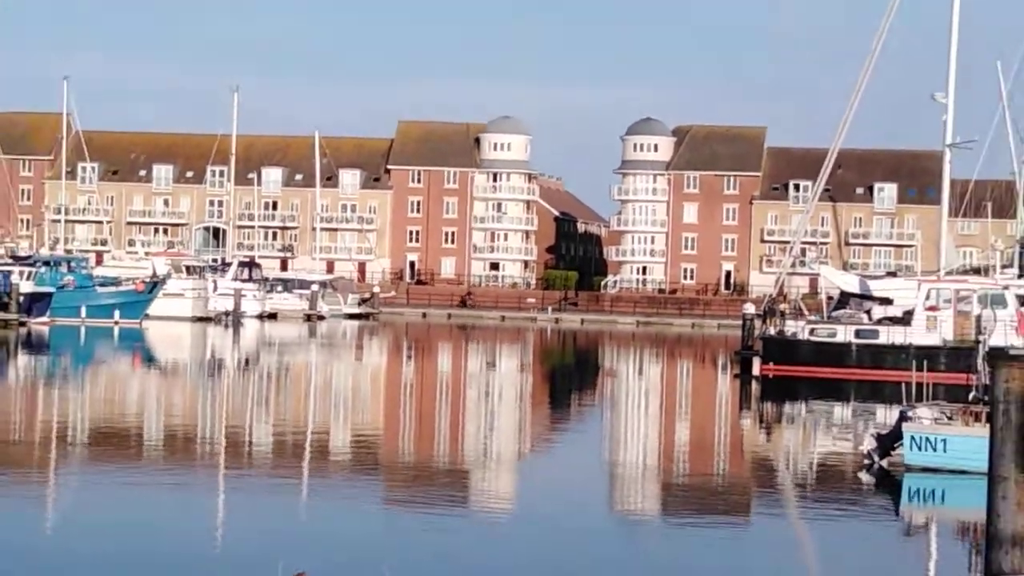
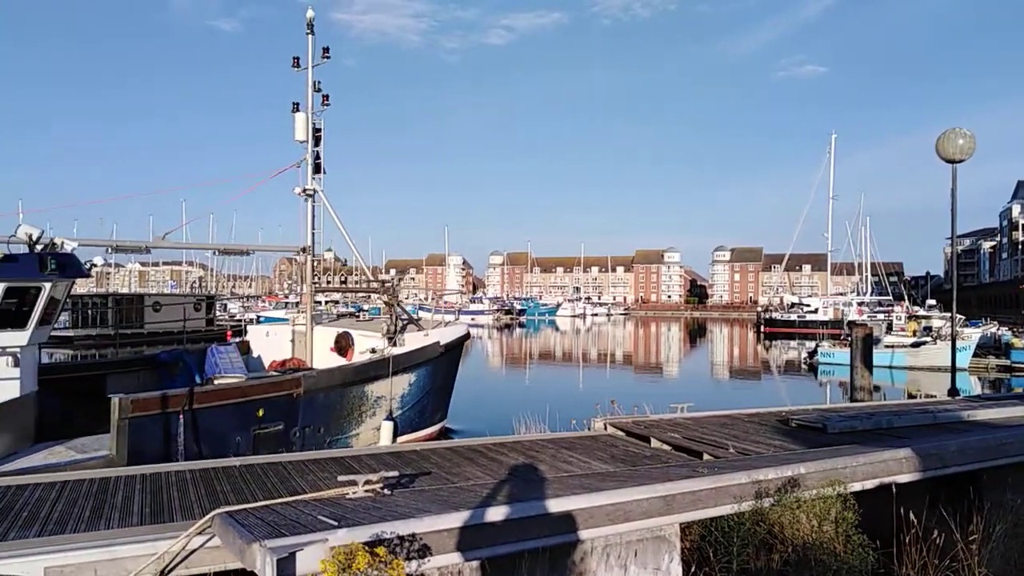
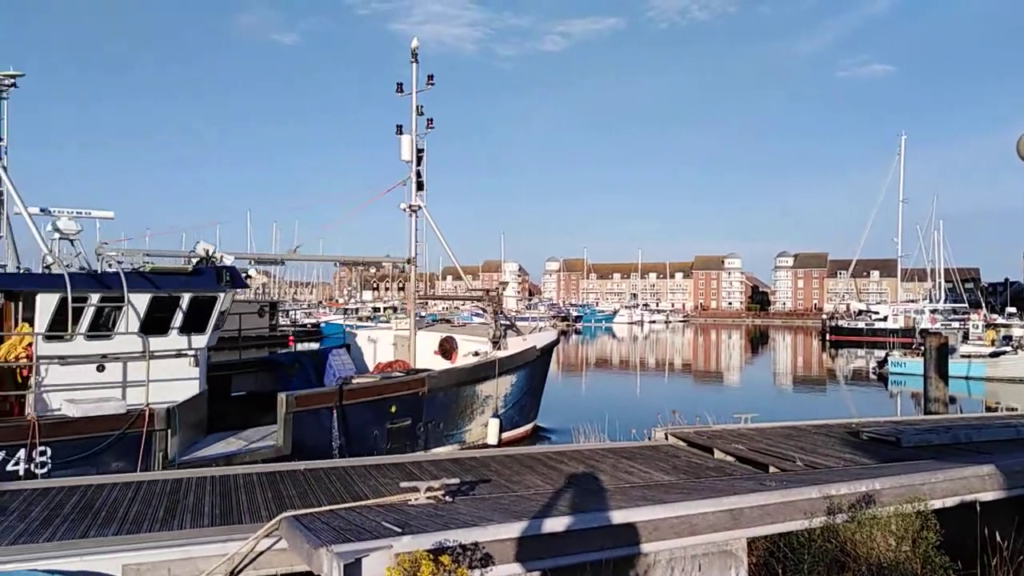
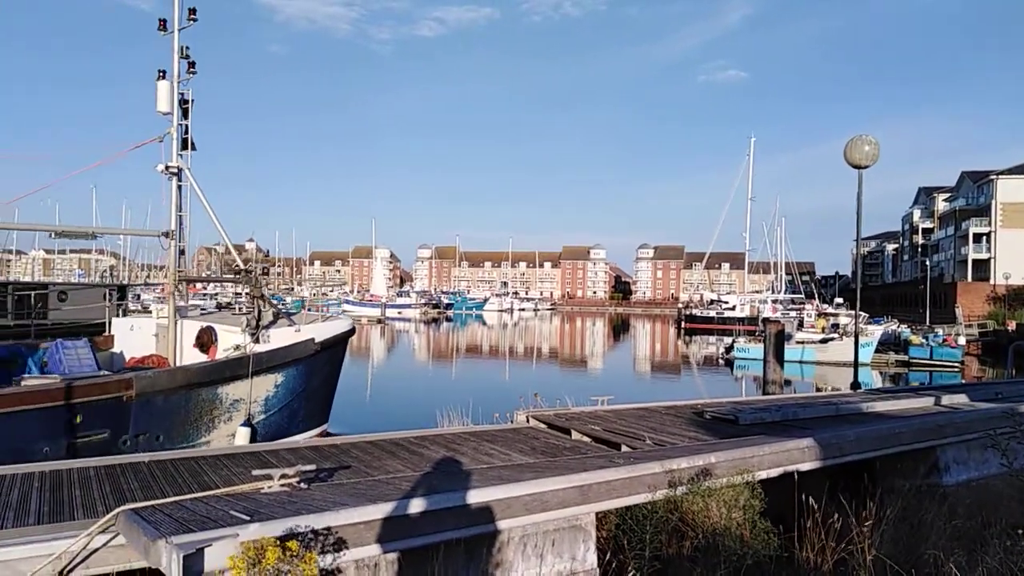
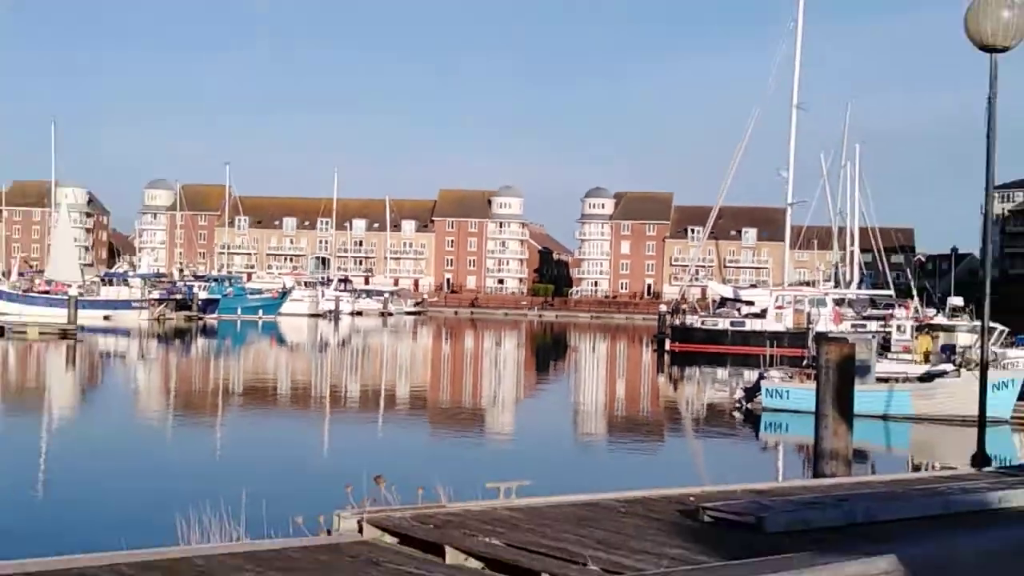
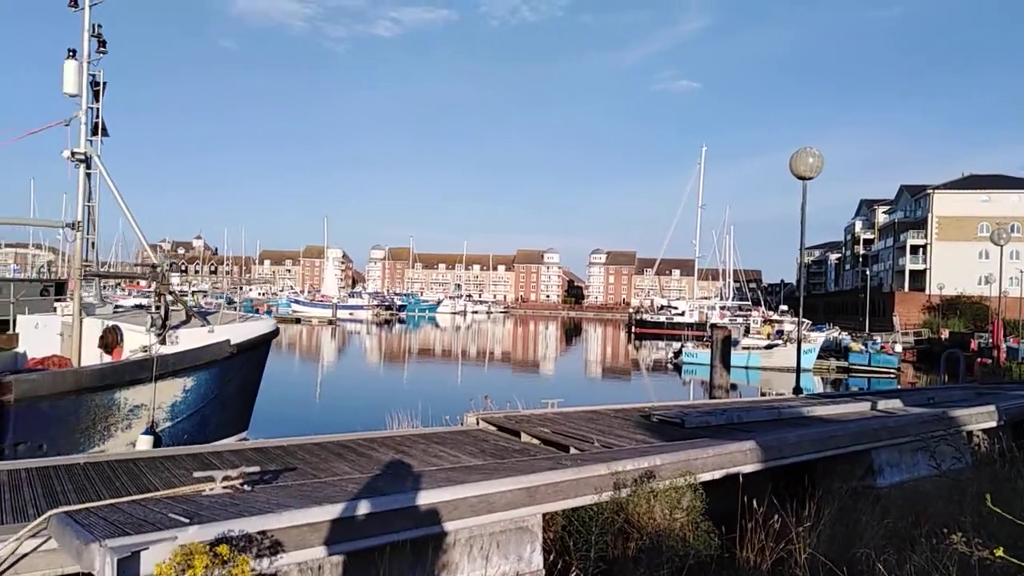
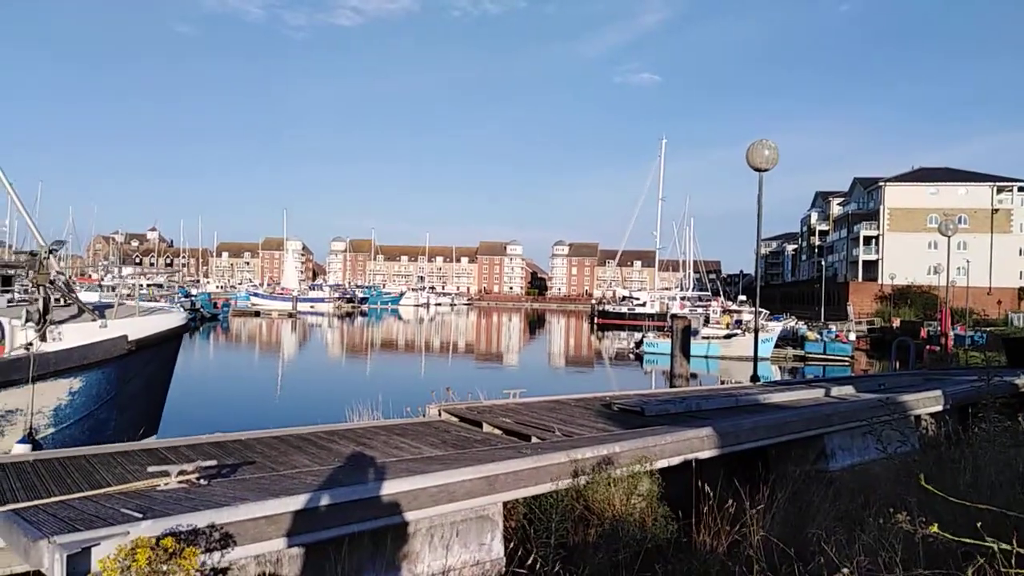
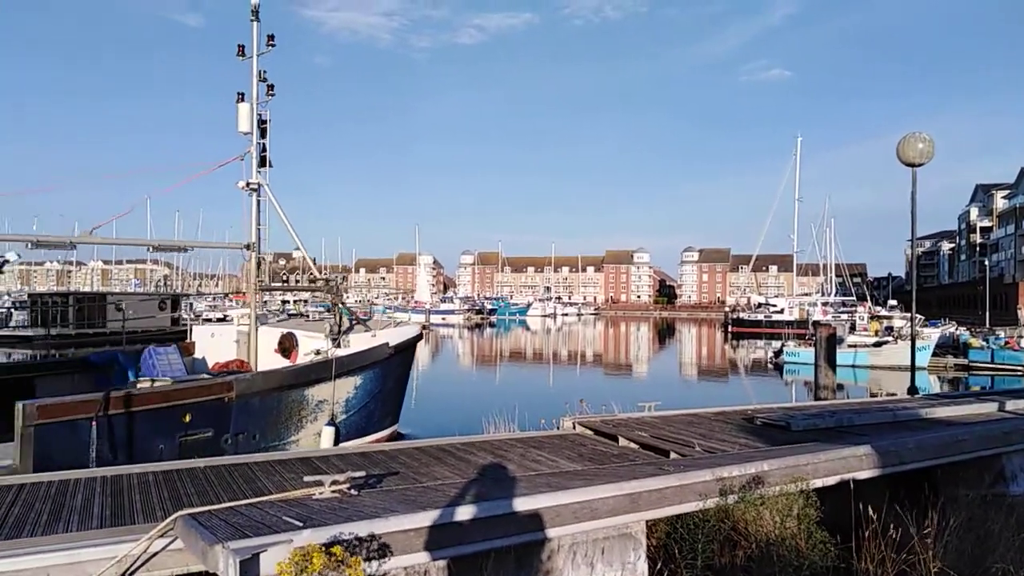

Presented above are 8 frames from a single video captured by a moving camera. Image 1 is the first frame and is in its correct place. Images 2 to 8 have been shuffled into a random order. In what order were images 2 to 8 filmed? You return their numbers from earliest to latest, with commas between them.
5, 7, 6, 4, 8, 2, 3
